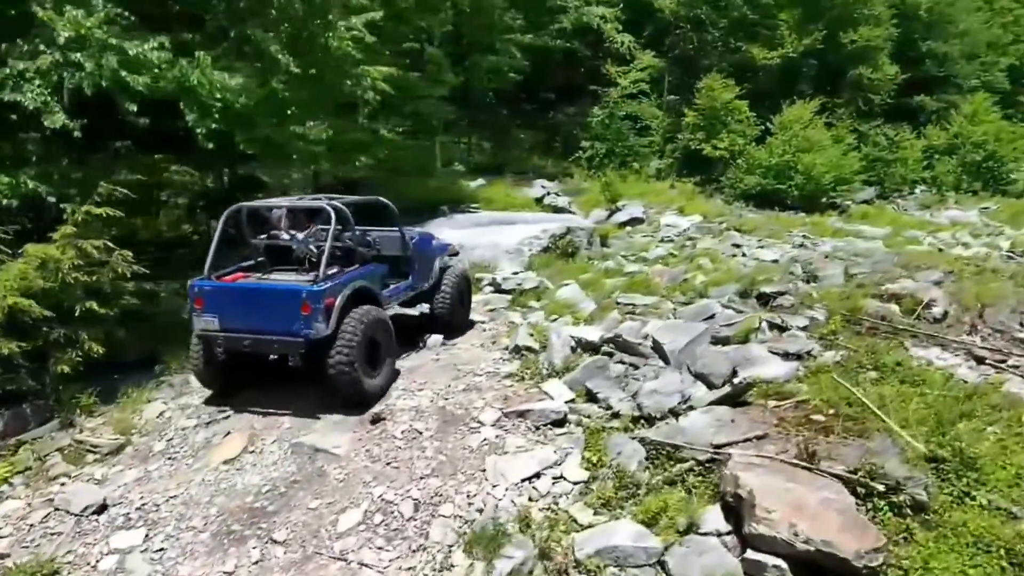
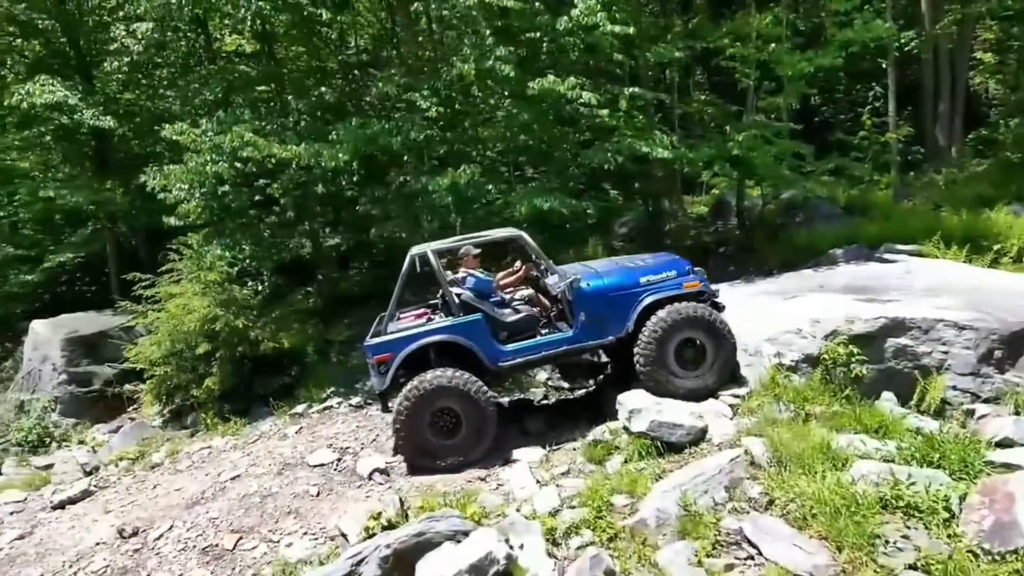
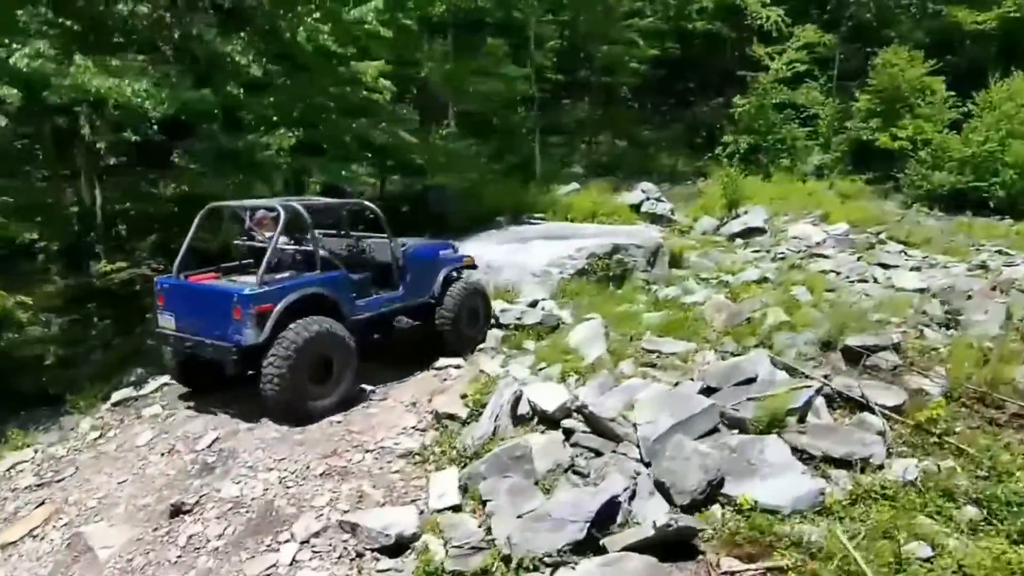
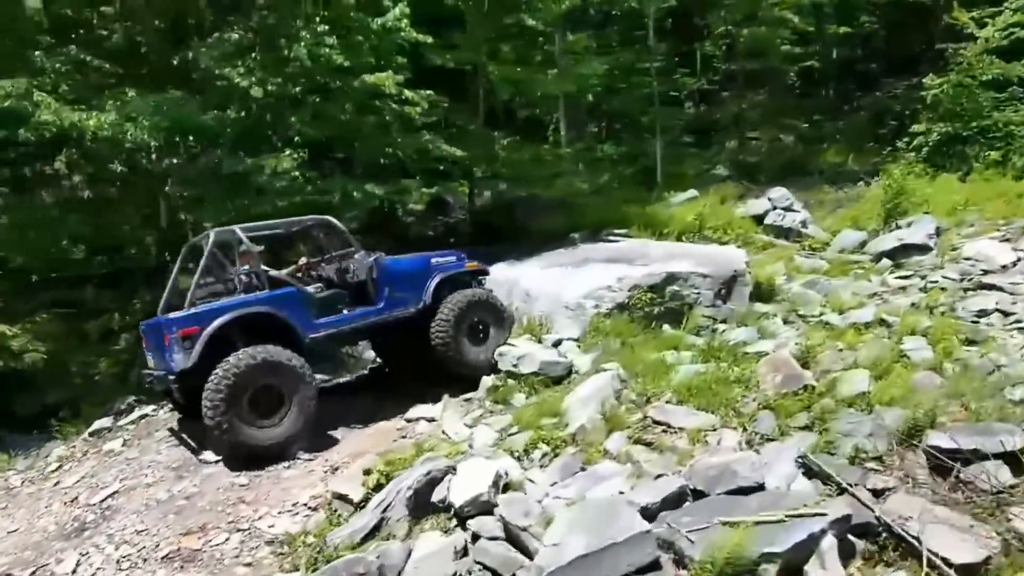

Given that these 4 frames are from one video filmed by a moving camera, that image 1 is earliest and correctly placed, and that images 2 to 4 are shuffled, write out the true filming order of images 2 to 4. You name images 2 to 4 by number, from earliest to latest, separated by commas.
3, 4, 2
